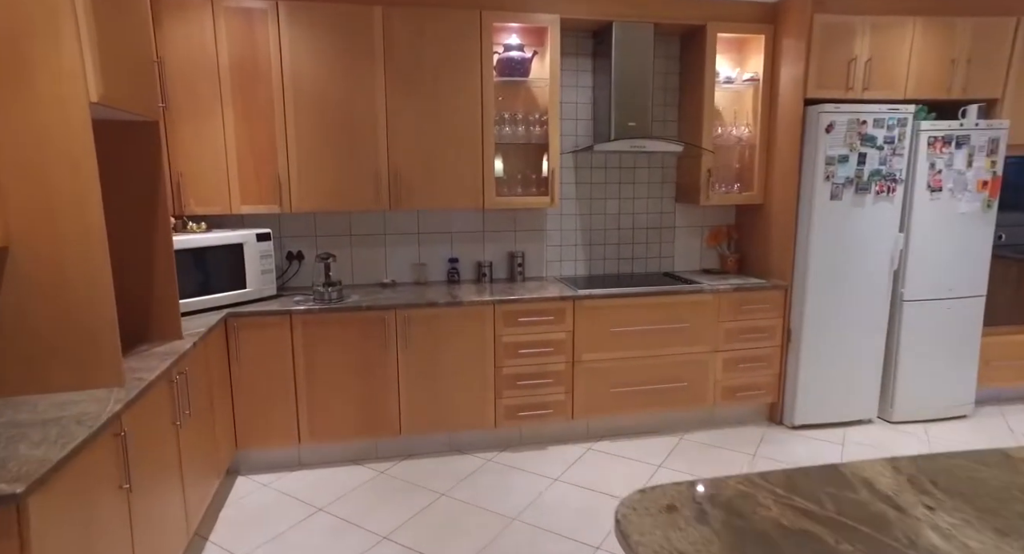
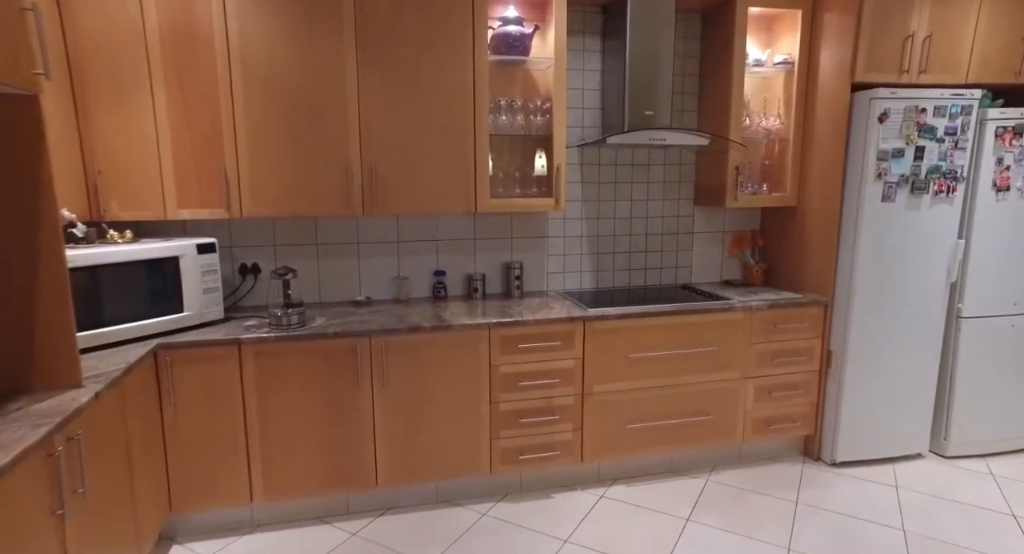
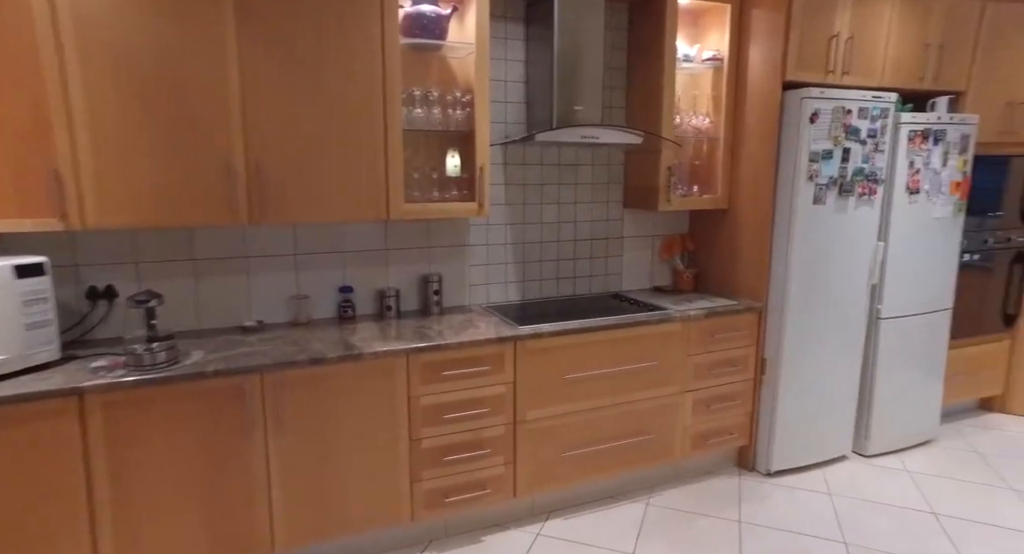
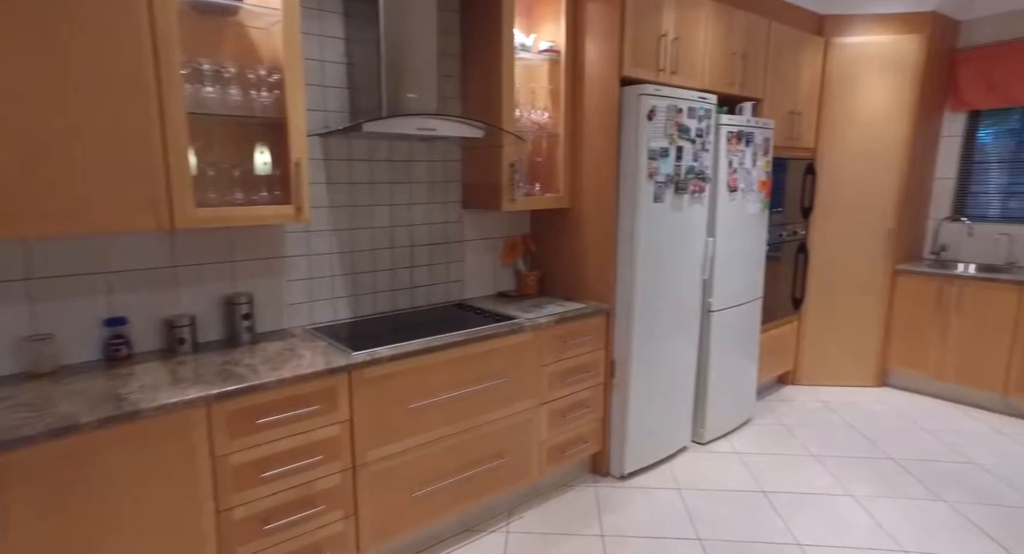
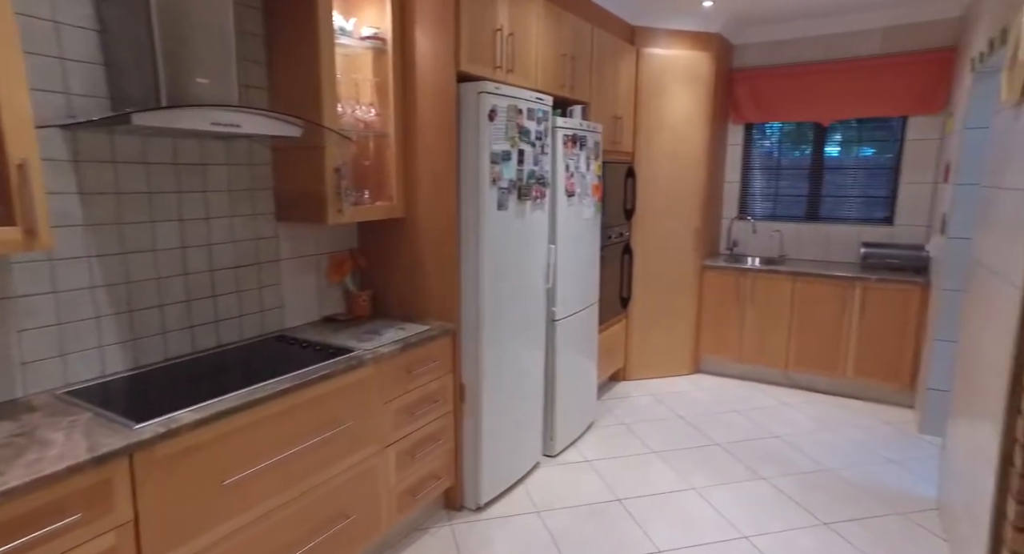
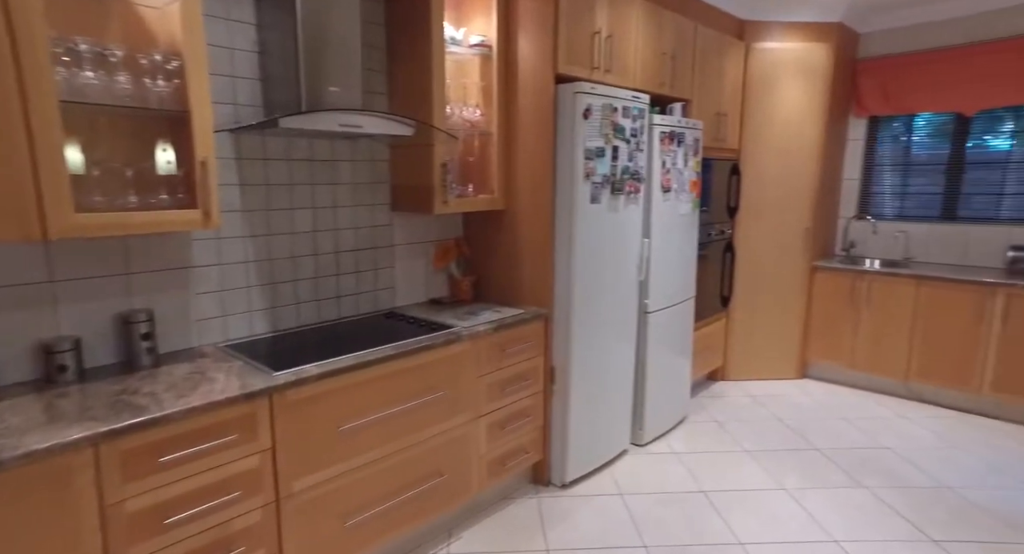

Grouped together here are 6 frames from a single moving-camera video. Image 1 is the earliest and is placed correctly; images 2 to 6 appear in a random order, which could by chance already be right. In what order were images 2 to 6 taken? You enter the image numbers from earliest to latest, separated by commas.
2, 3, 4, 6, 5
